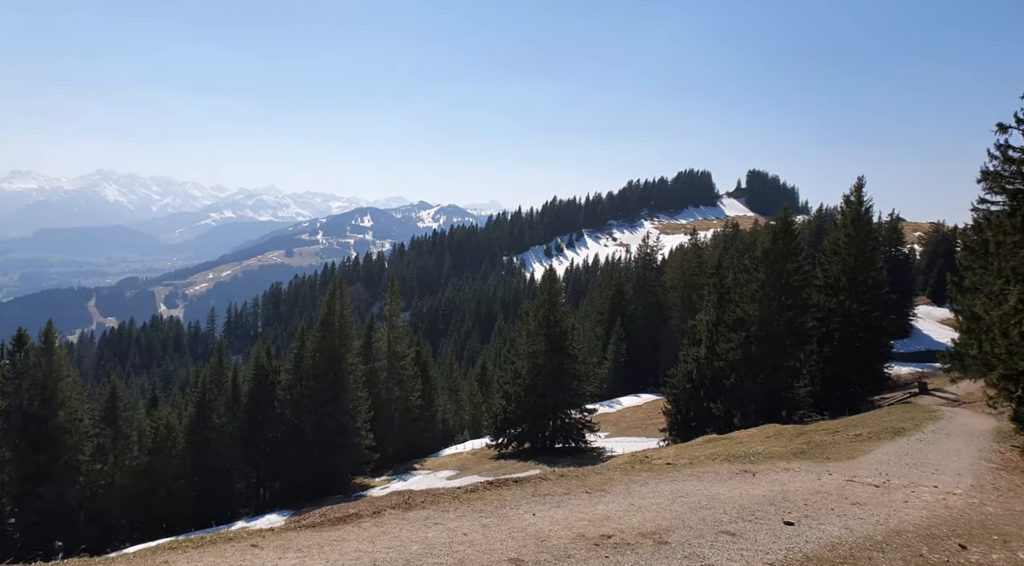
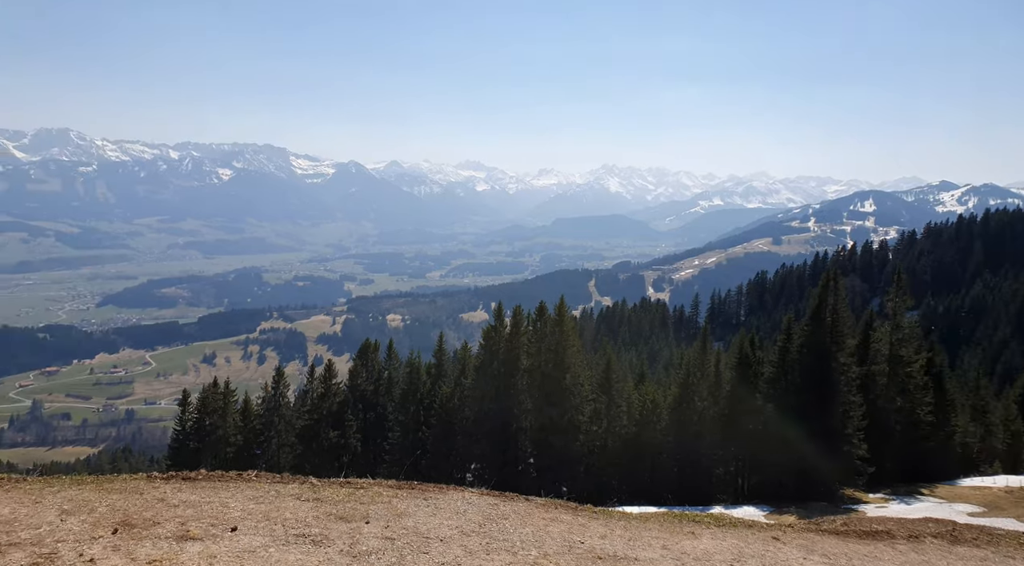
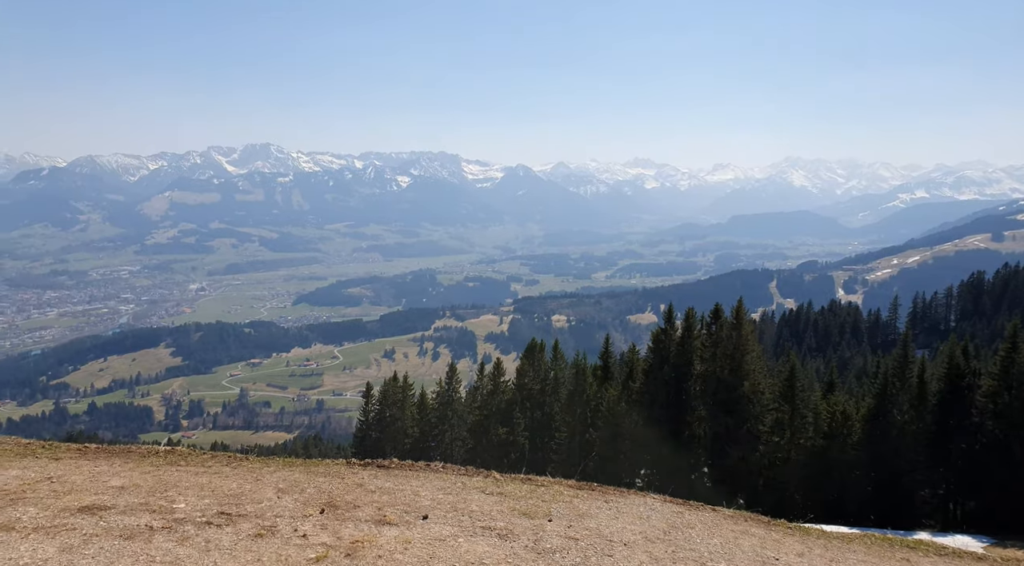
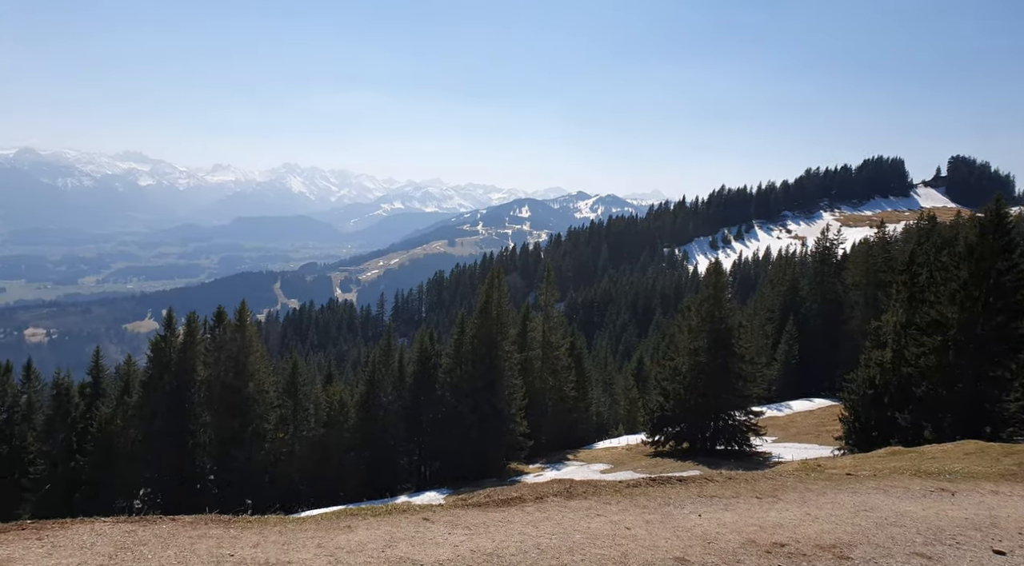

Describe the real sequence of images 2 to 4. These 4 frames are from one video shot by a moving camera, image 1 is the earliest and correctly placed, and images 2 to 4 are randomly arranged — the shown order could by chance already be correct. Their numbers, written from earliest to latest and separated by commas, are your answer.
4, 2, 3
